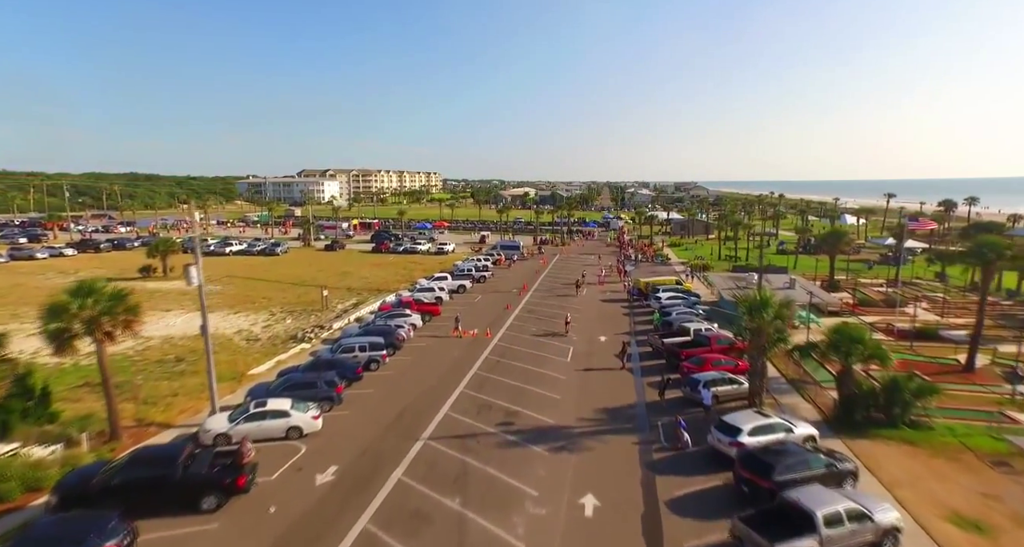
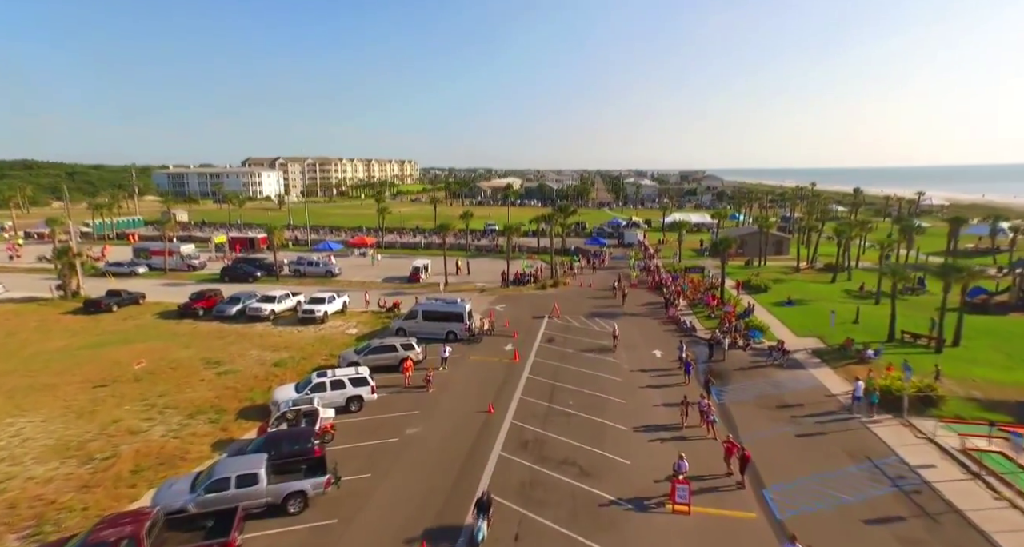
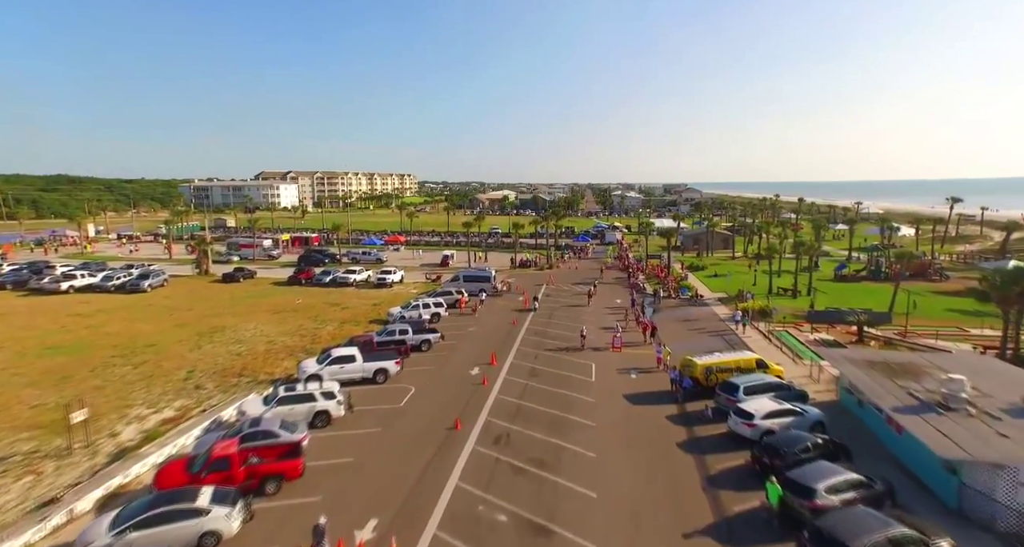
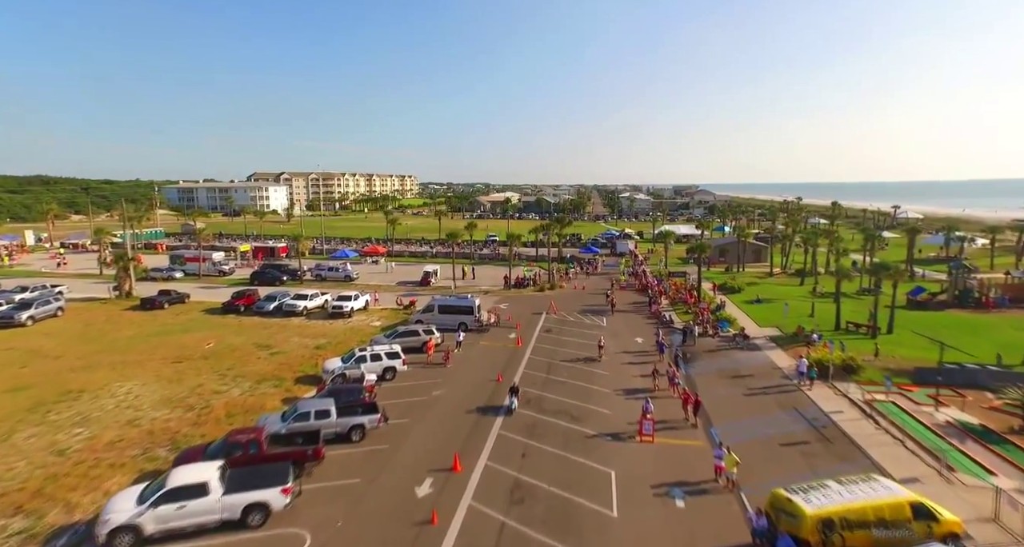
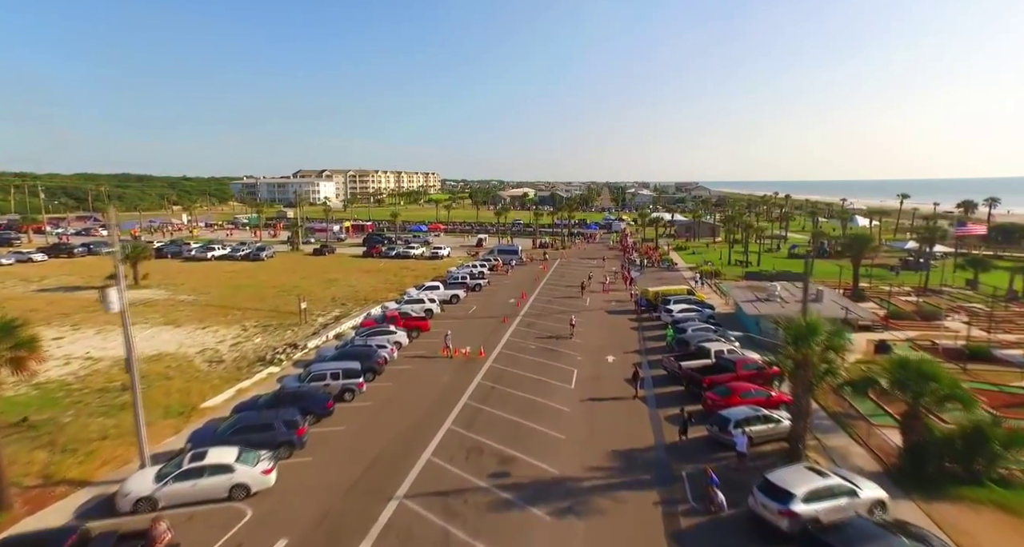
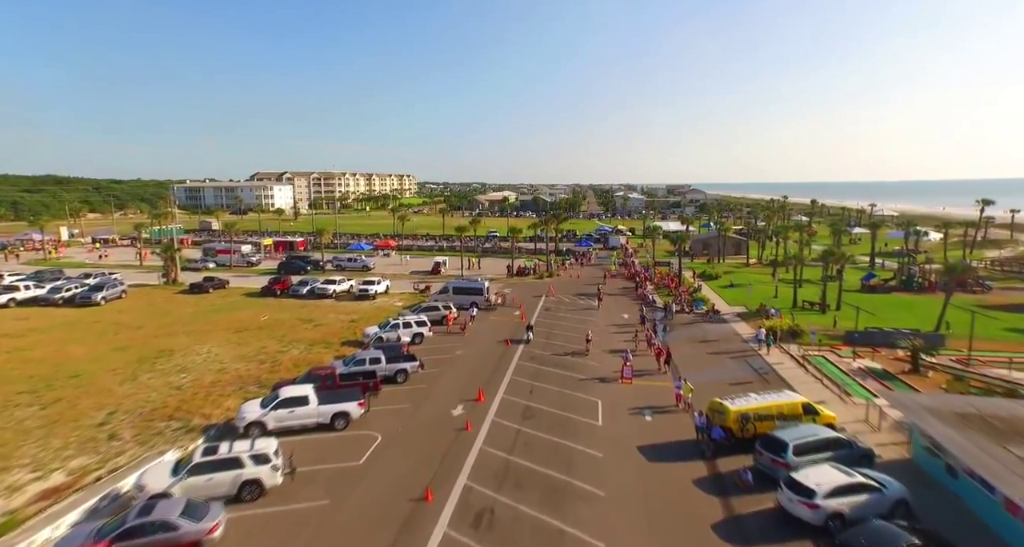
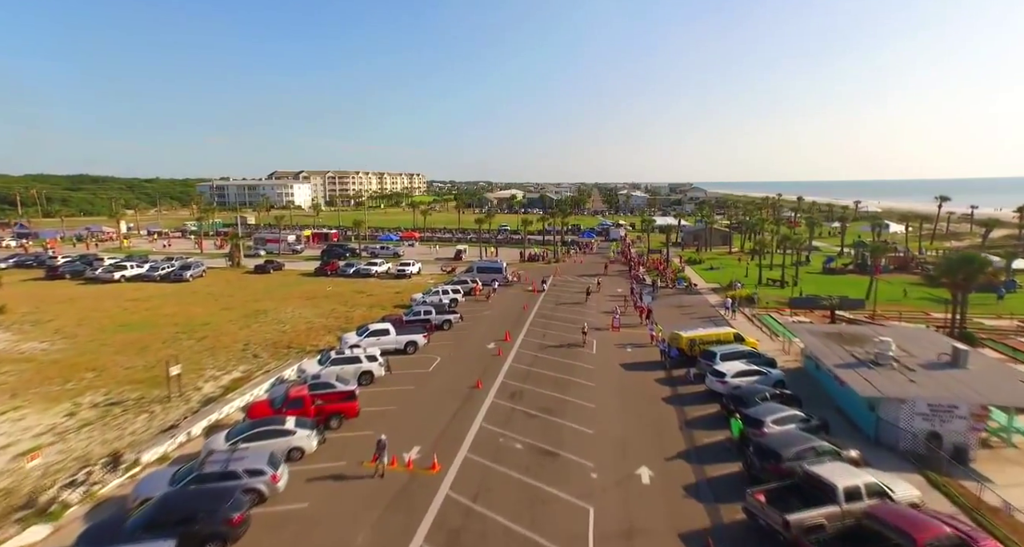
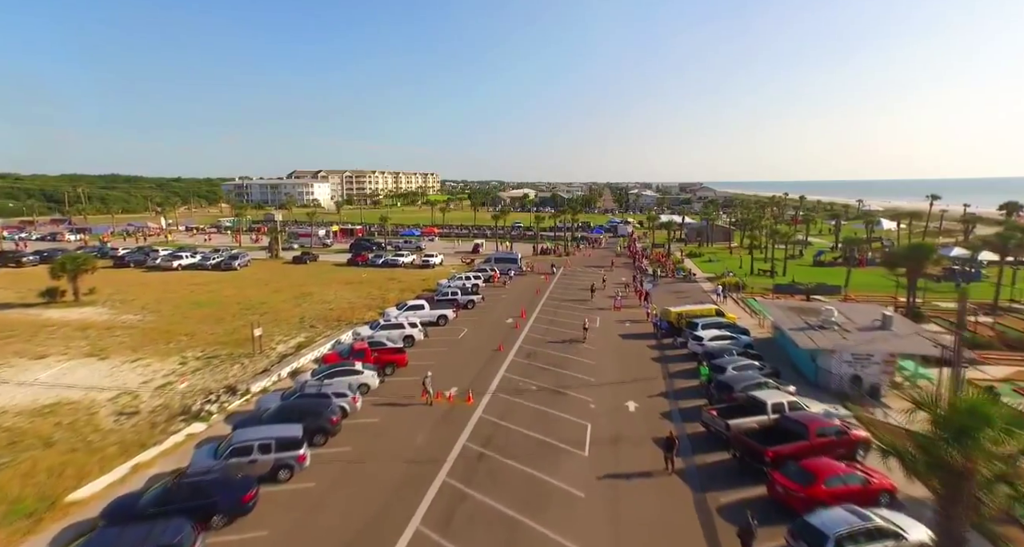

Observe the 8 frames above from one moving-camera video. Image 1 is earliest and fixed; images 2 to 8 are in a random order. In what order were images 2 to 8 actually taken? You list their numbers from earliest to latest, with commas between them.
5, 8, 7, 3, 6, 4, 2
